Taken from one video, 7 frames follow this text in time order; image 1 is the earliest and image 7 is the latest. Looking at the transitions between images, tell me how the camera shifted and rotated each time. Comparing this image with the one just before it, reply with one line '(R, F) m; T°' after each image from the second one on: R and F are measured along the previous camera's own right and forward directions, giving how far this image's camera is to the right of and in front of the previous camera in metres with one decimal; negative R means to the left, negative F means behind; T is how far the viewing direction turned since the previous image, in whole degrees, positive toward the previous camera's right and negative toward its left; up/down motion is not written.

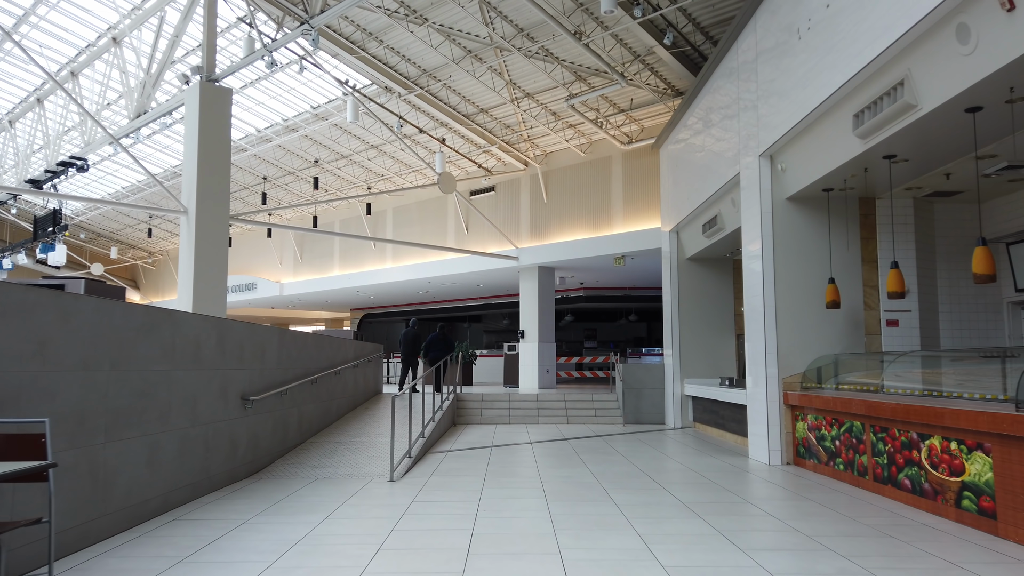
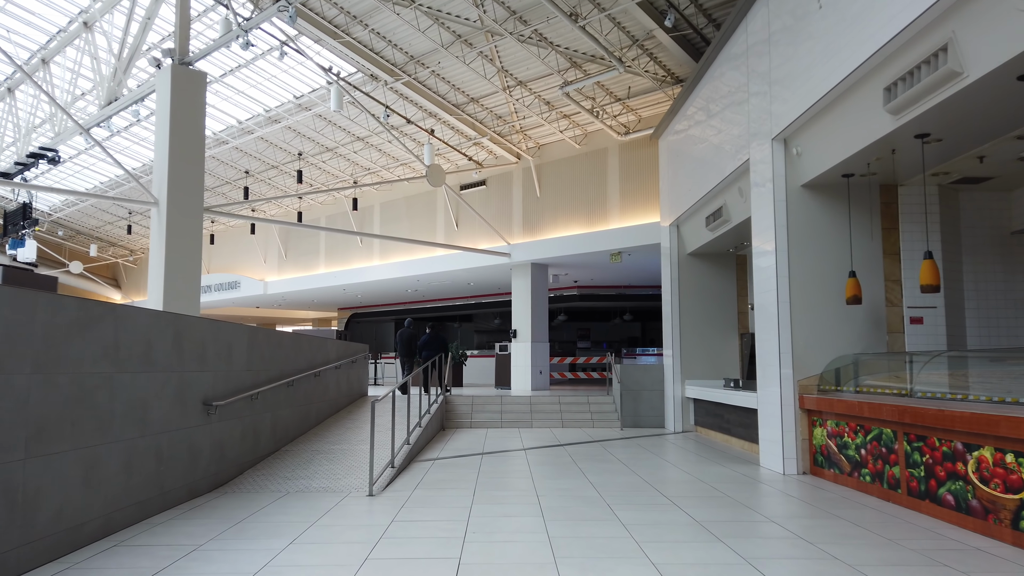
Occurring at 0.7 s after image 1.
(0.0, +0.6) m; +1°
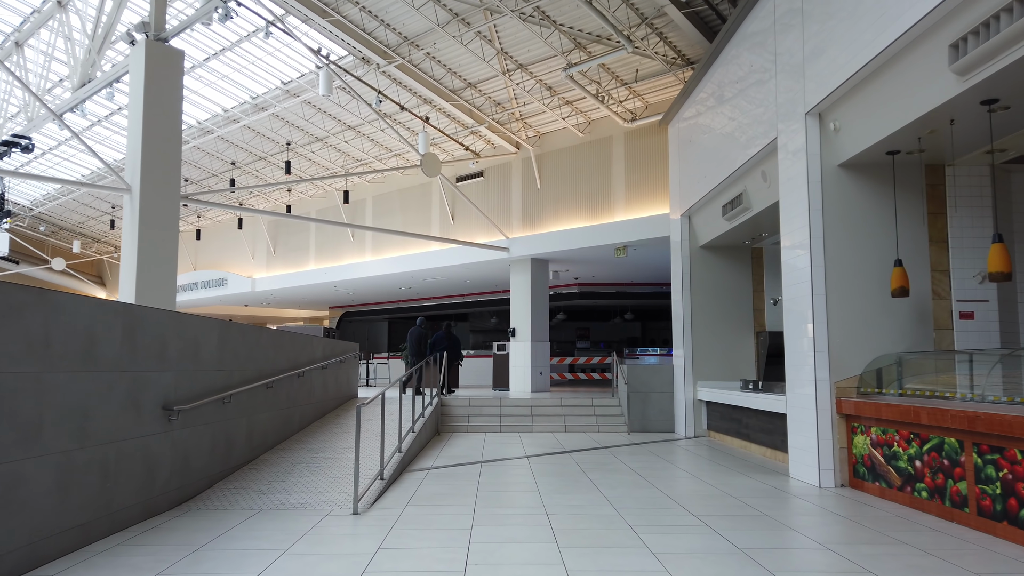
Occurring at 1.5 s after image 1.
(-0.1, +0.7) m; 0°
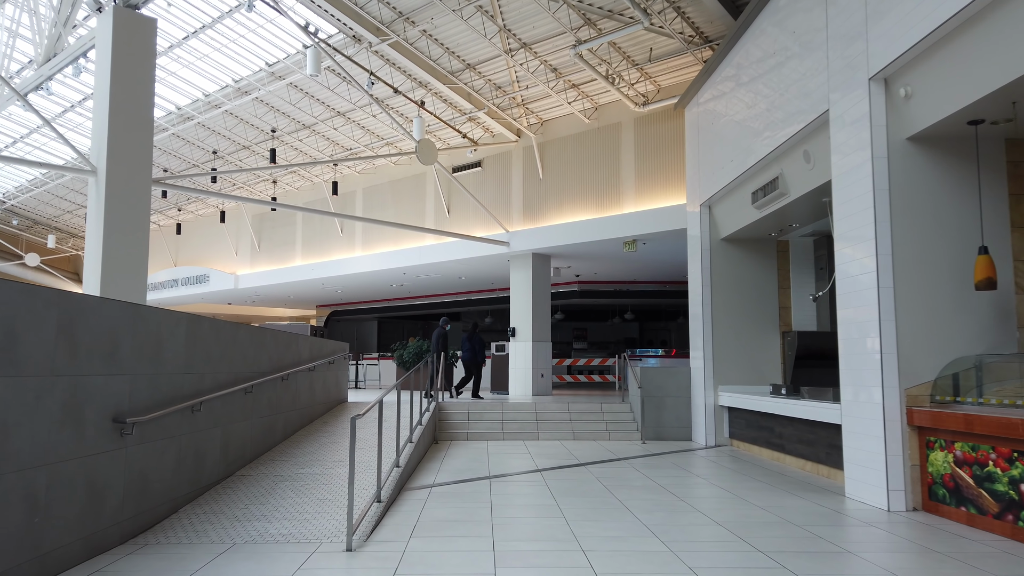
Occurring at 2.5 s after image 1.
(-0.2, +0.9) m; +1°
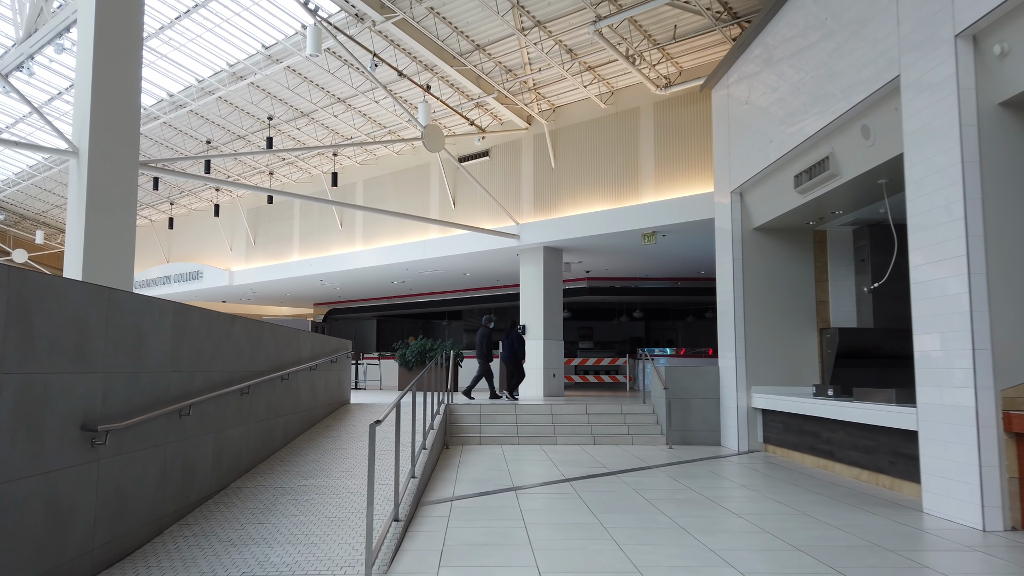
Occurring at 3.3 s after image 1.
(-0.2, +0.7) m; 0°
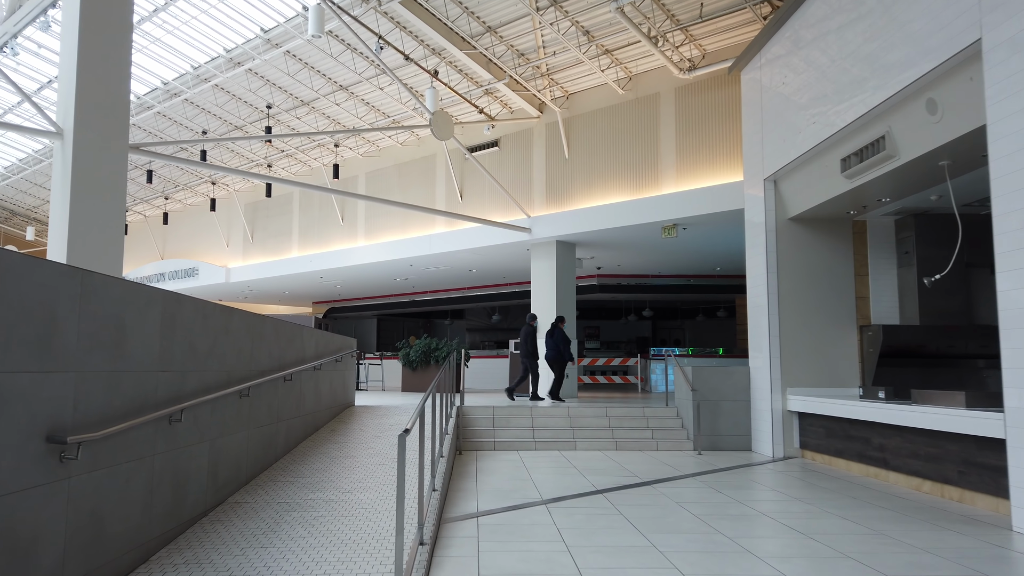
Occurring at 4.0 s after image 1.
(-0.2, +0.6) m; 0°
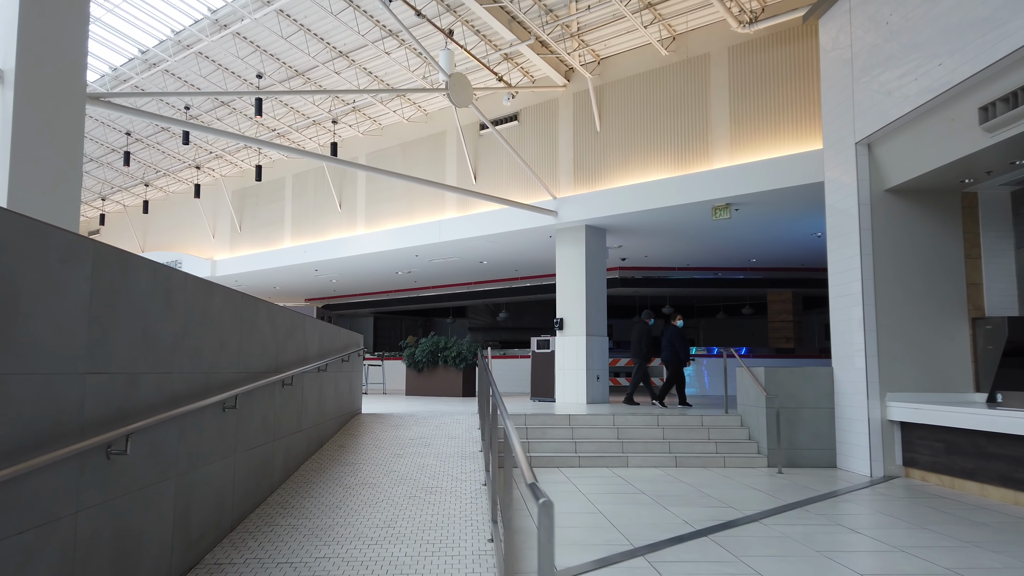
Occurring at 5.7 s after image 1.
(-0.5, +1.4) m; +1°
